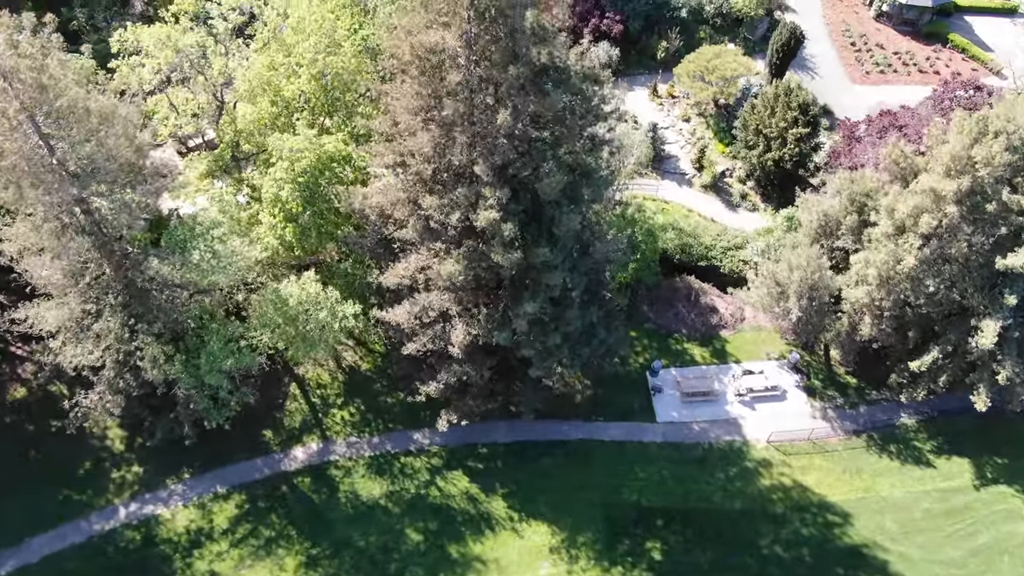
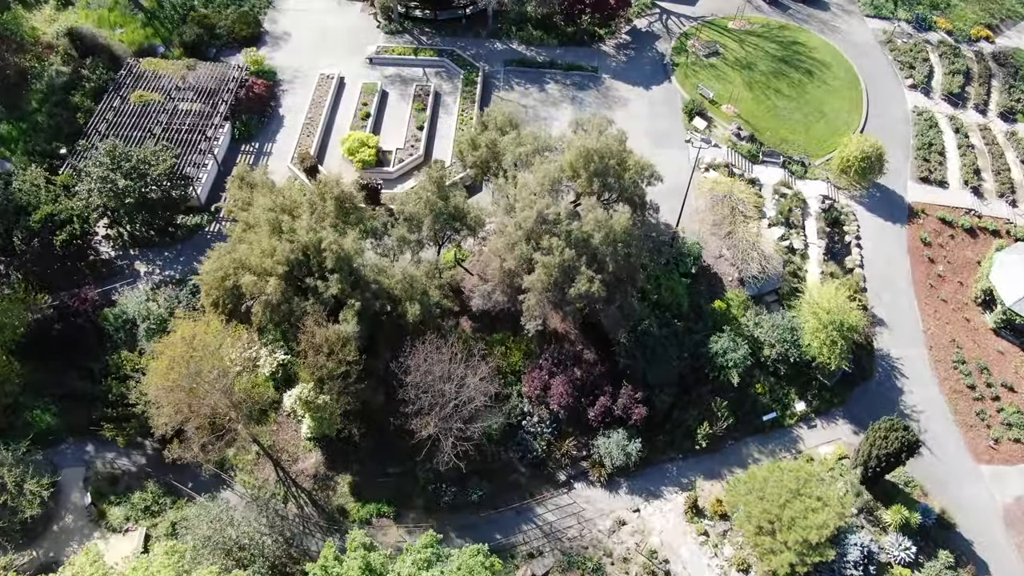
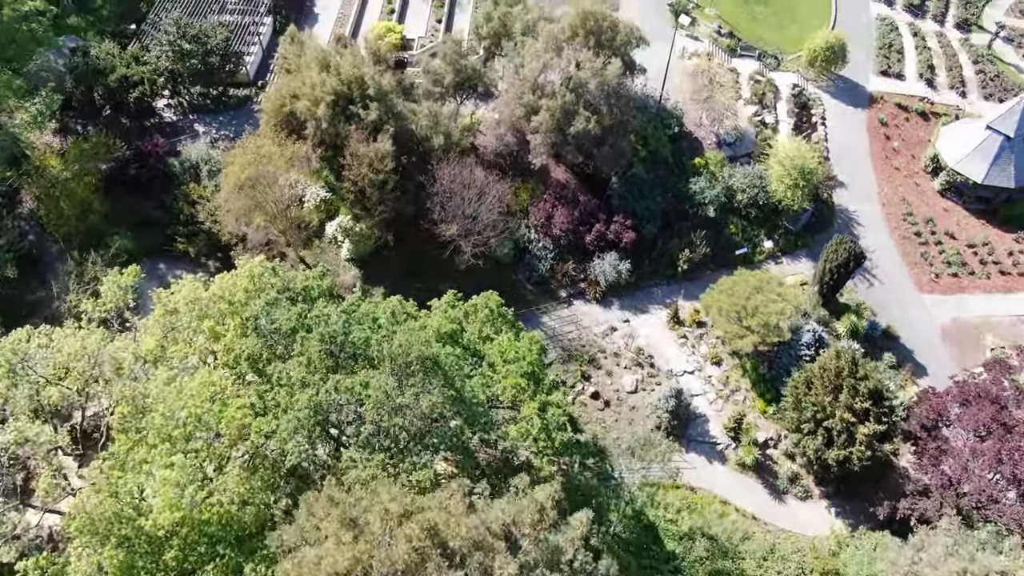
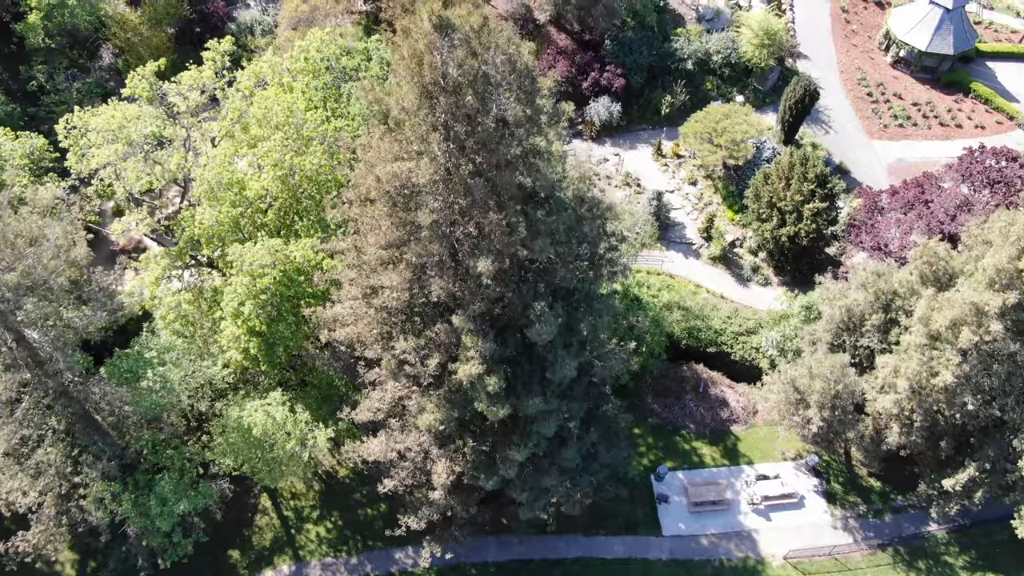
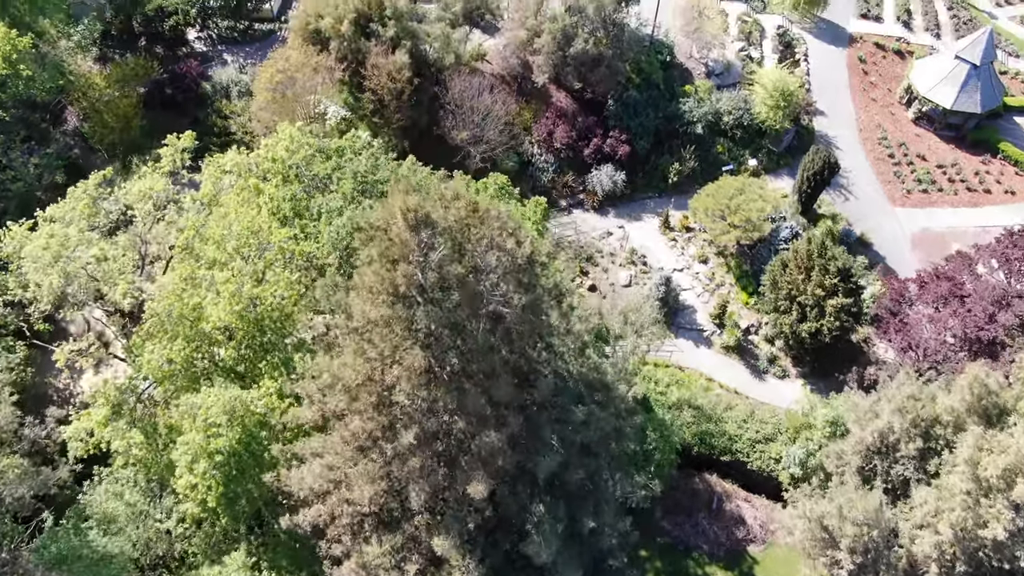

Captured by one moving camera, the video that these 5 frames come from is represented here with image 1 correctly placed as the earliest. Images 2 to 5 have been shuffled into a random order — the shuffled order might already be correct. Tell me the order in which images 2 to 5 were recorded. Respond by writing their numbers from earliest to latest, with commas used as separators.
4, 5, 3, 2
